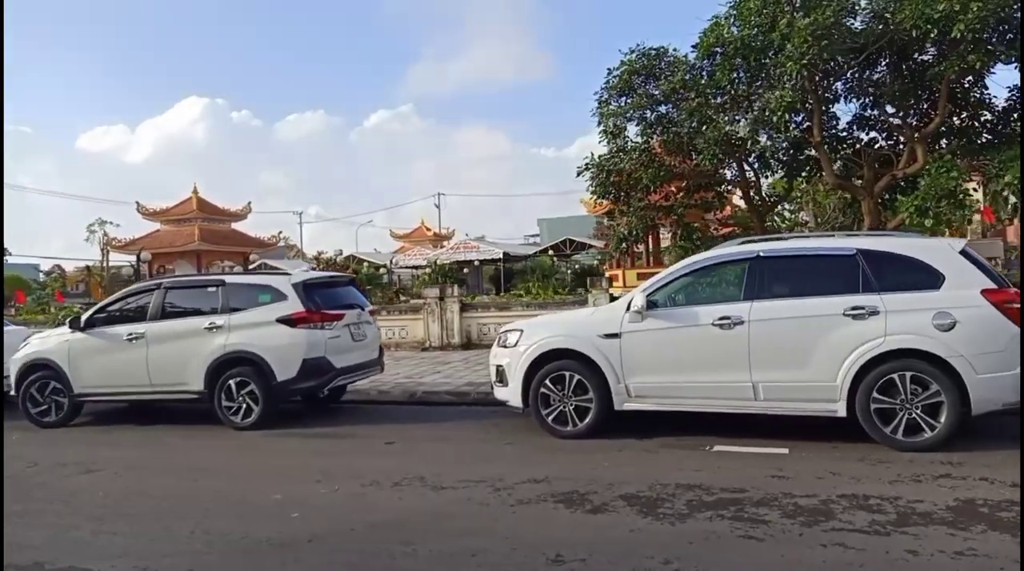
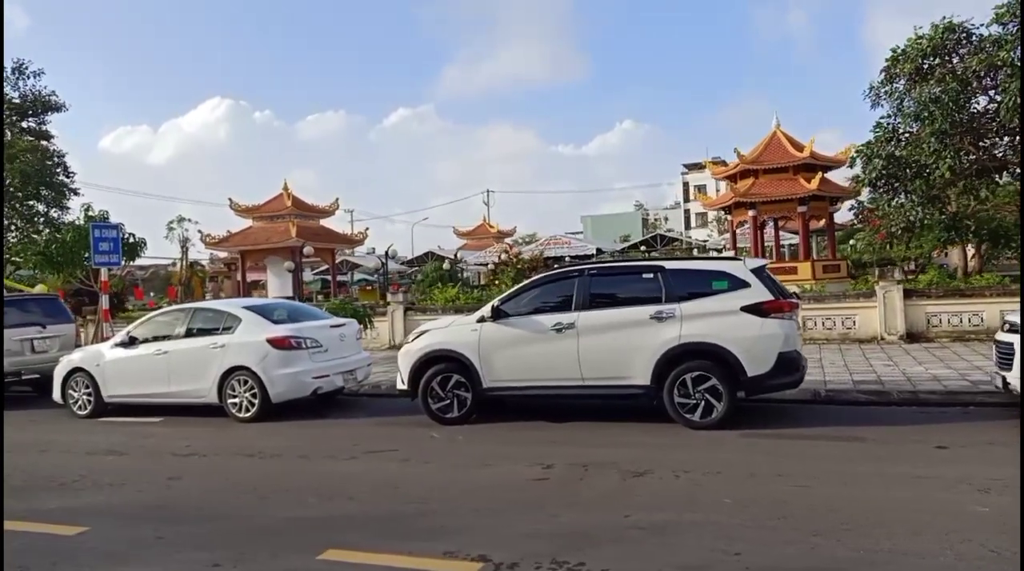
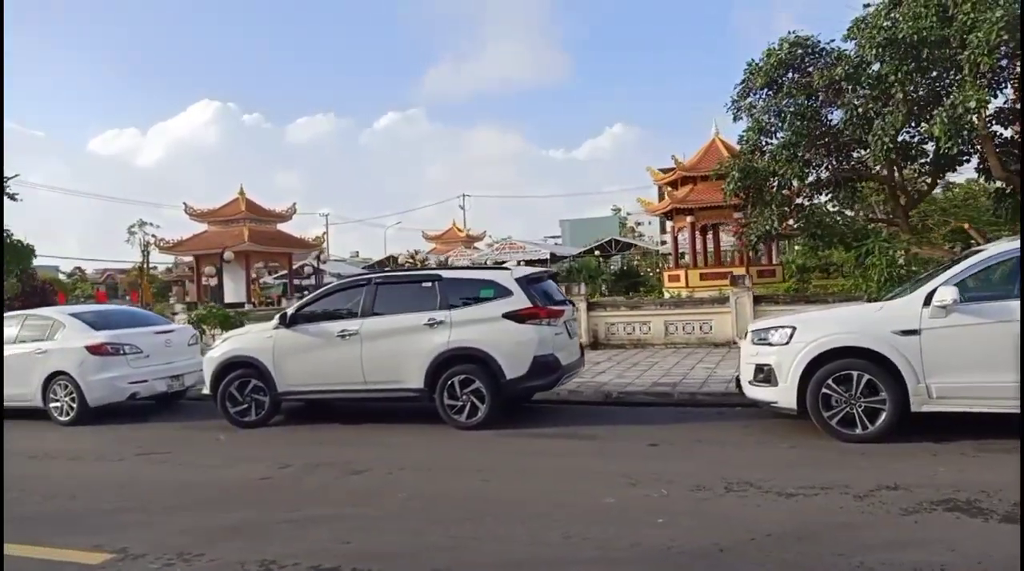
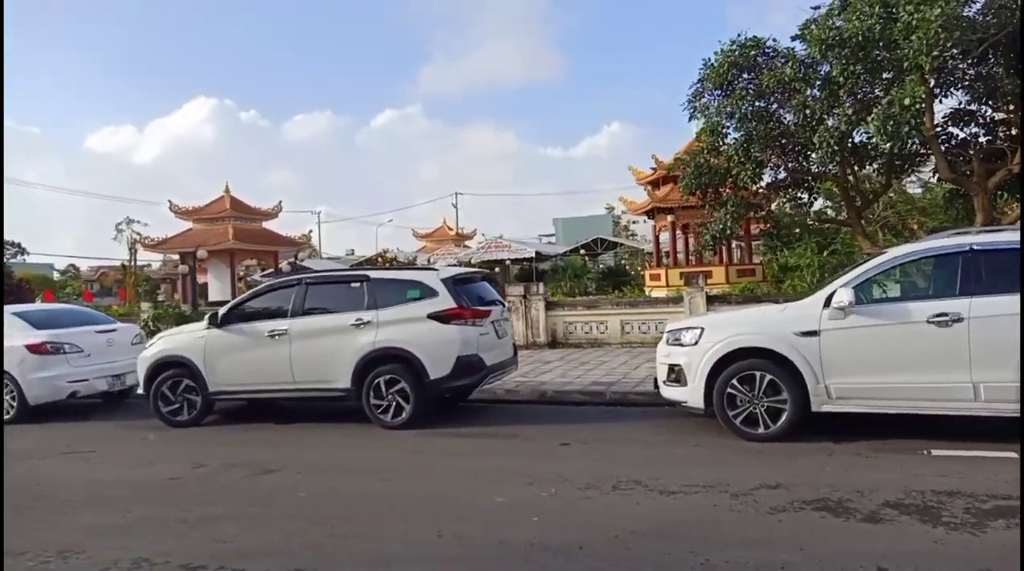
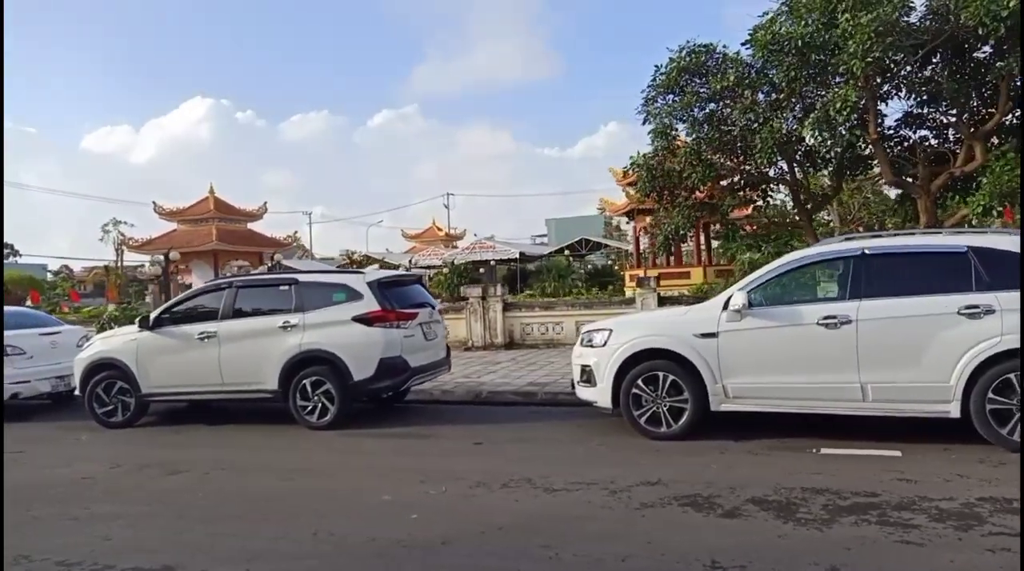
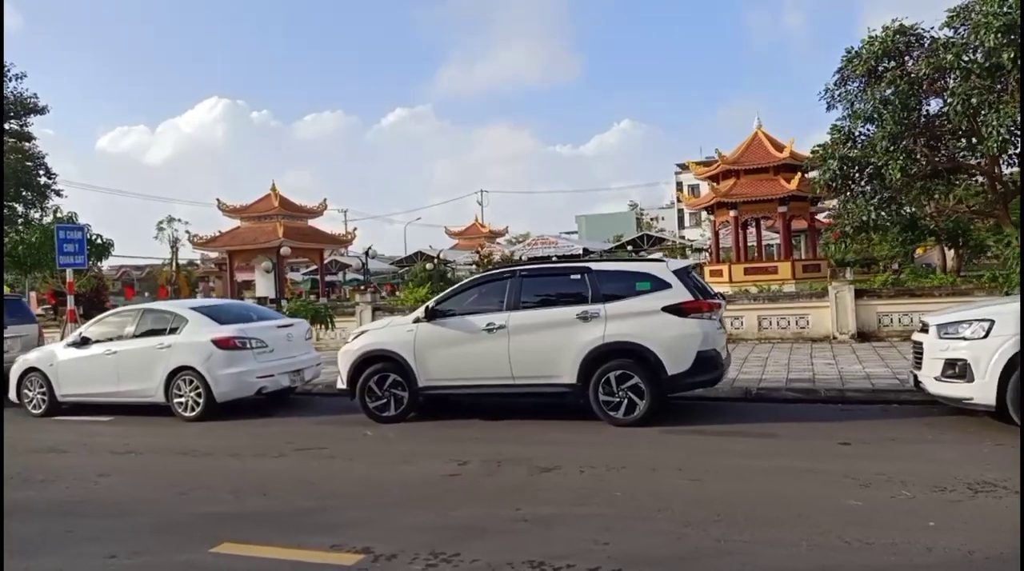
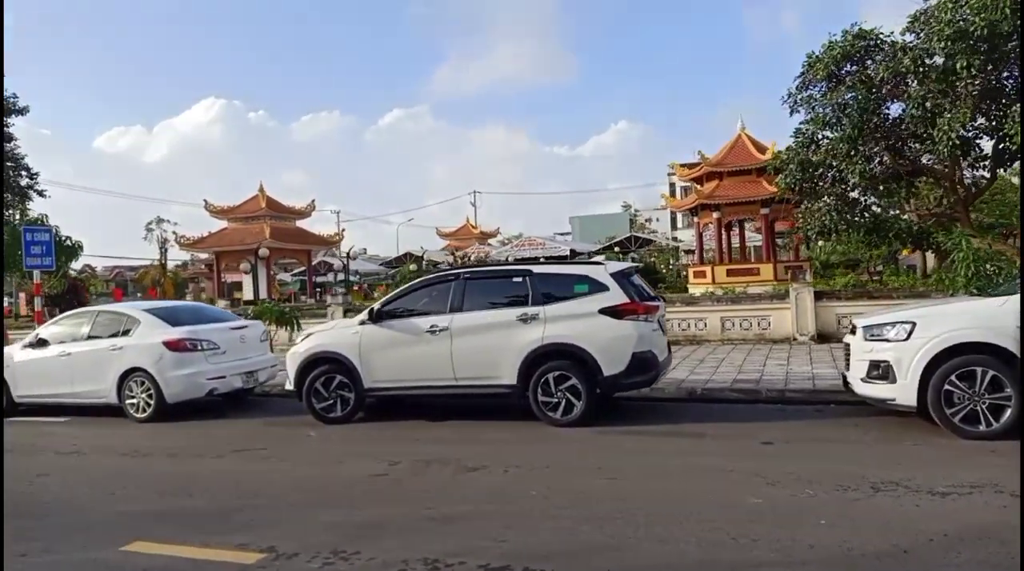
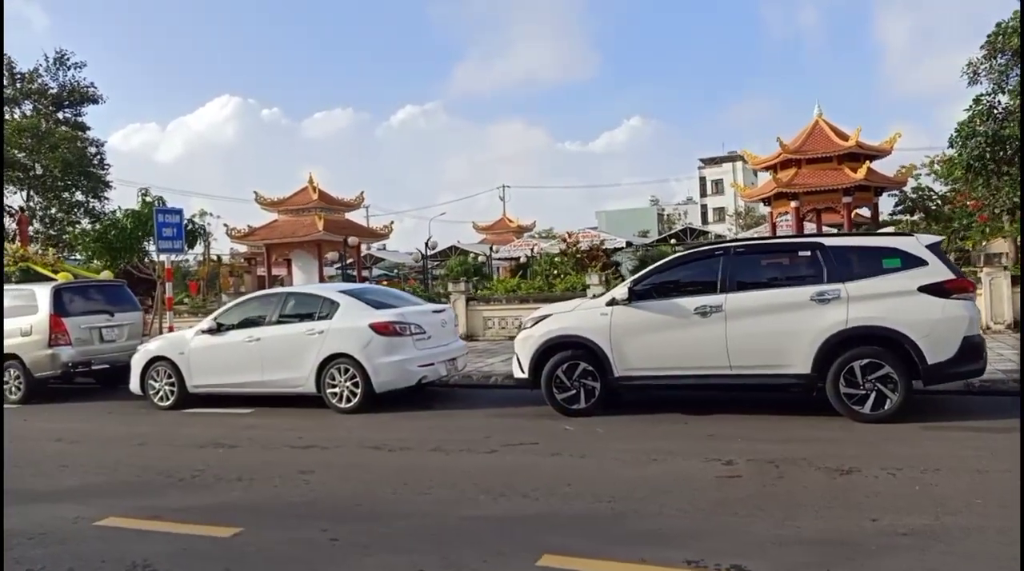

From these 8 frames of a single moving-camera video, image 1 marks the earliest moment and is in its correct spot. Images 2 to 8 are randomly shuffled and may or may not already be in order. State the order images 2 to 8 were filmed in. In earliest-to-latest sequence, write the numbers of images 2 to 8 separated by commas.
5, 4, 3, 7, 6, 2, 8
